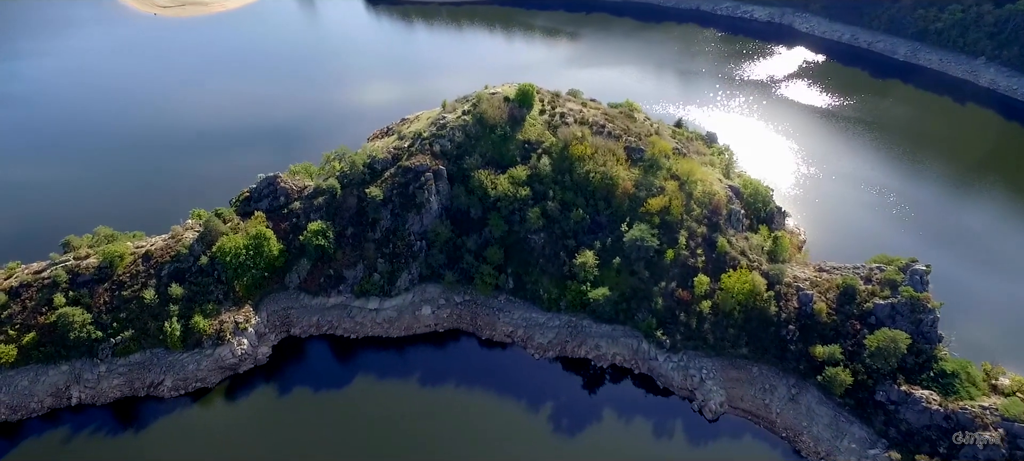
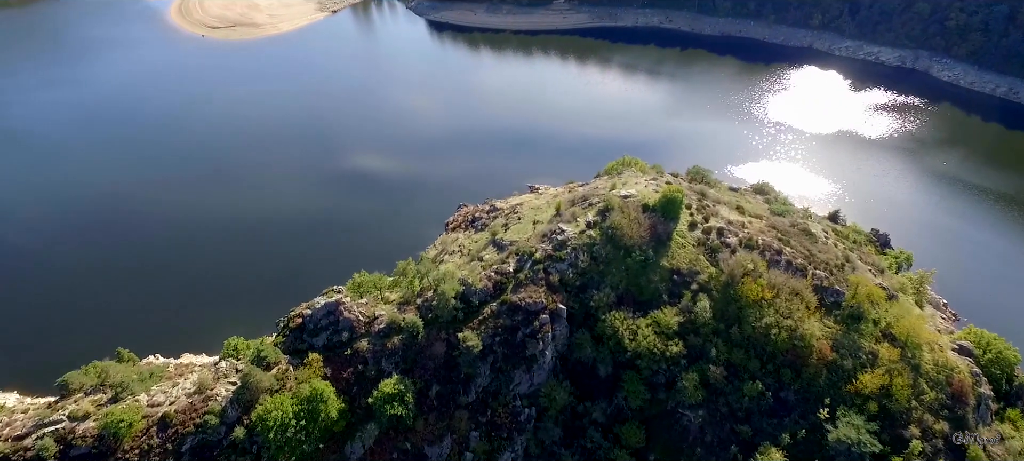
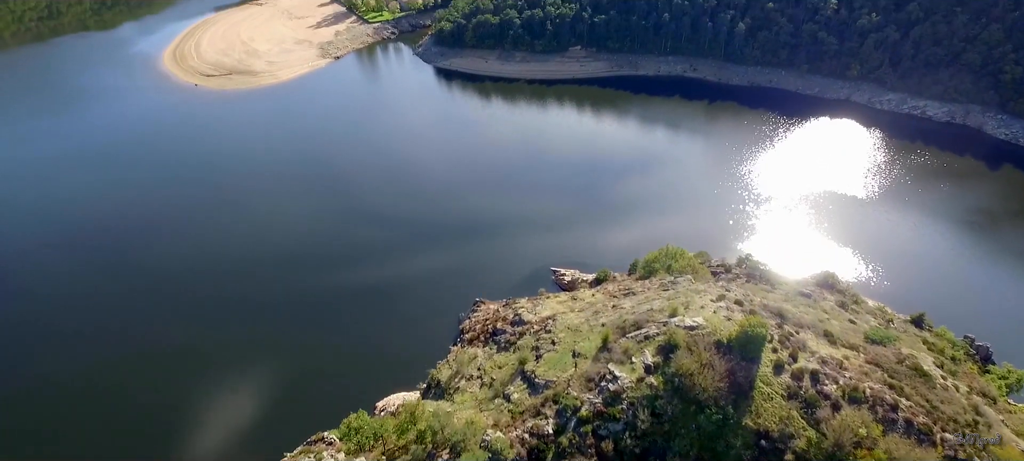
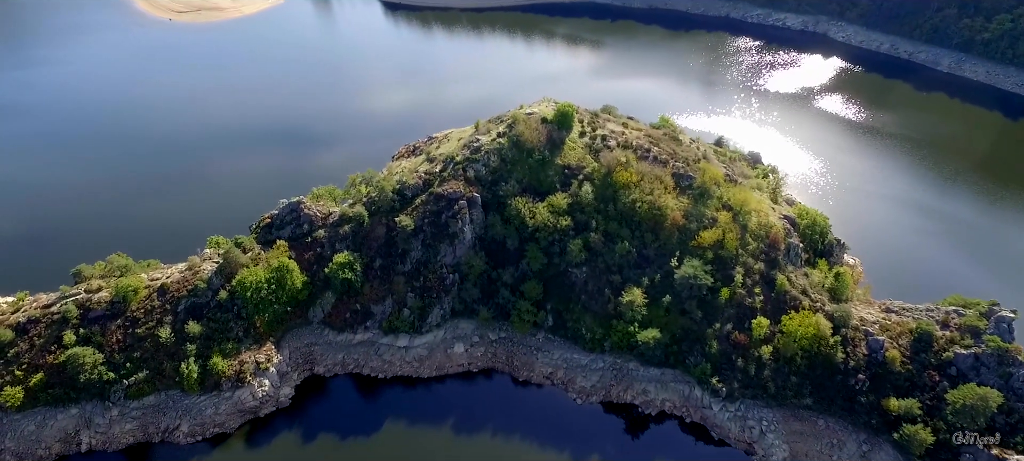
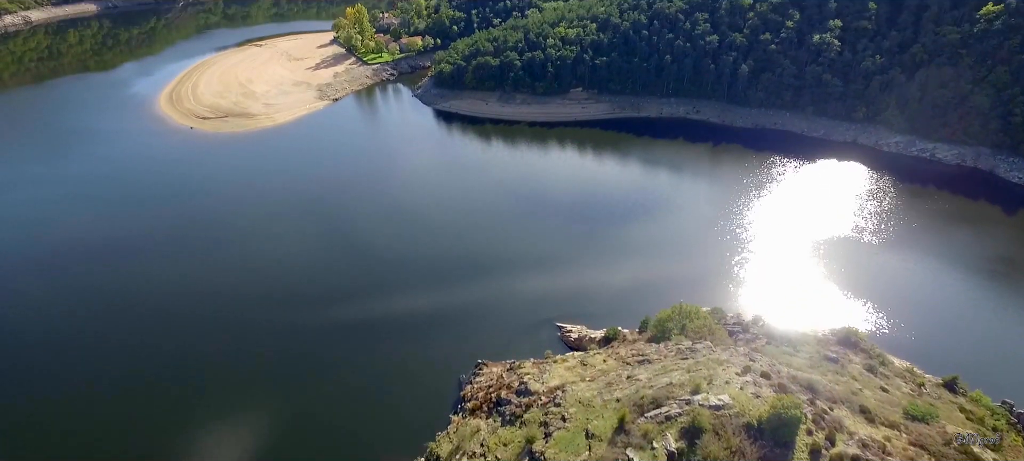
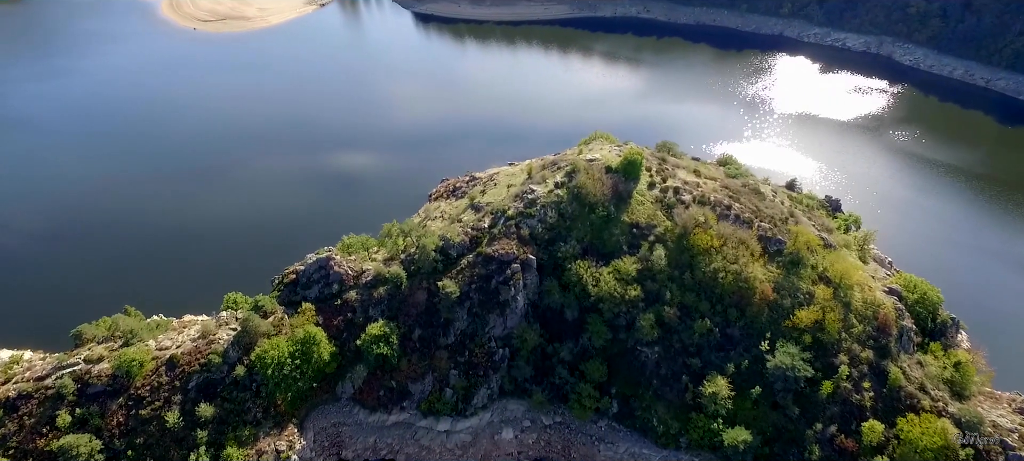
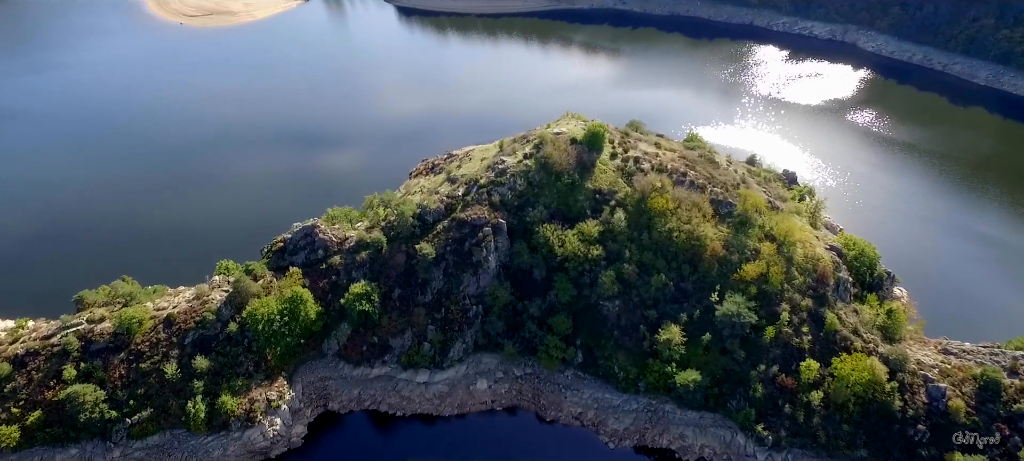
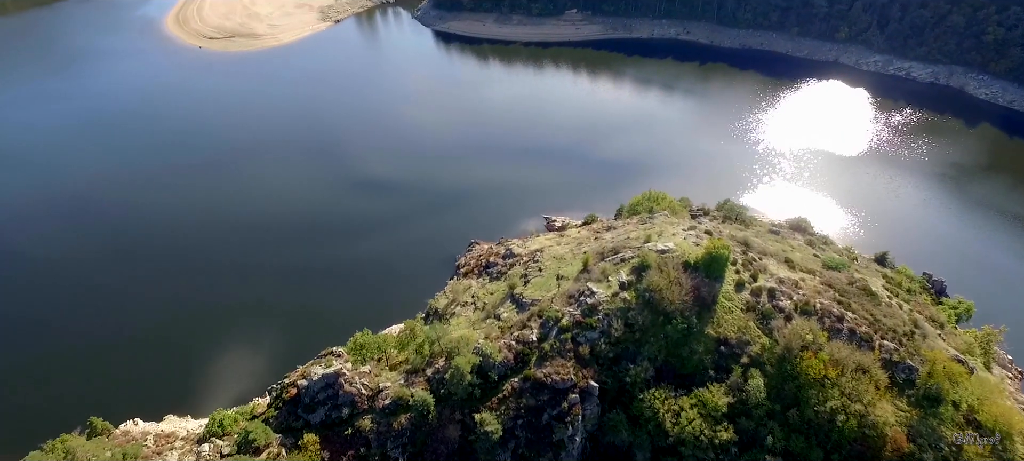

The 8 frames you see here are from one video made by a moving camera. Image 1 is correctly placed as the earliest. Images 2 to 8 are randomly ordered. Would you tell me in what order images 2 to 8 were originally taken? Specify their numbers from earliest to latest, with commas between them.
4, 7, 6, 2, 8, 3, 5
